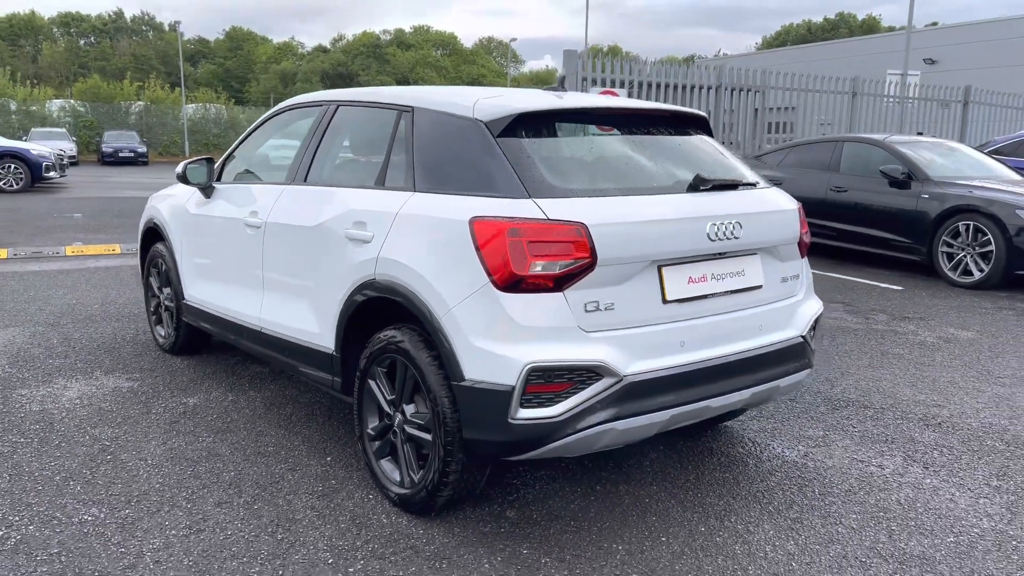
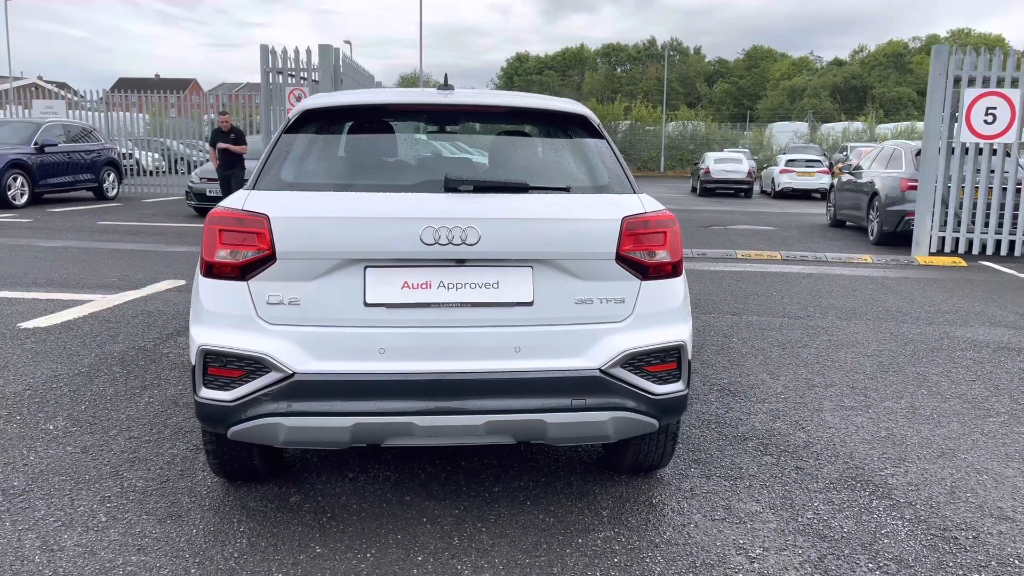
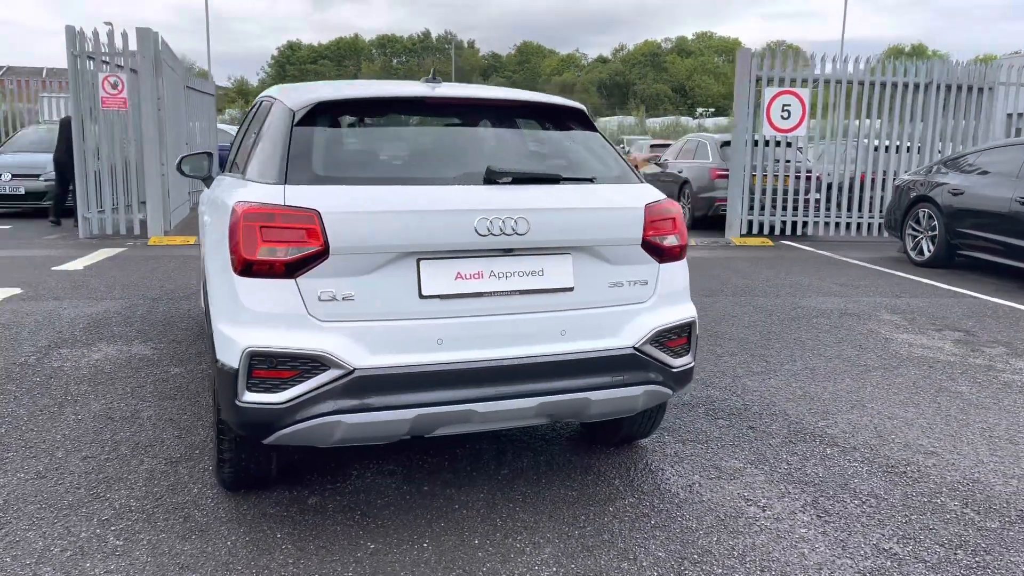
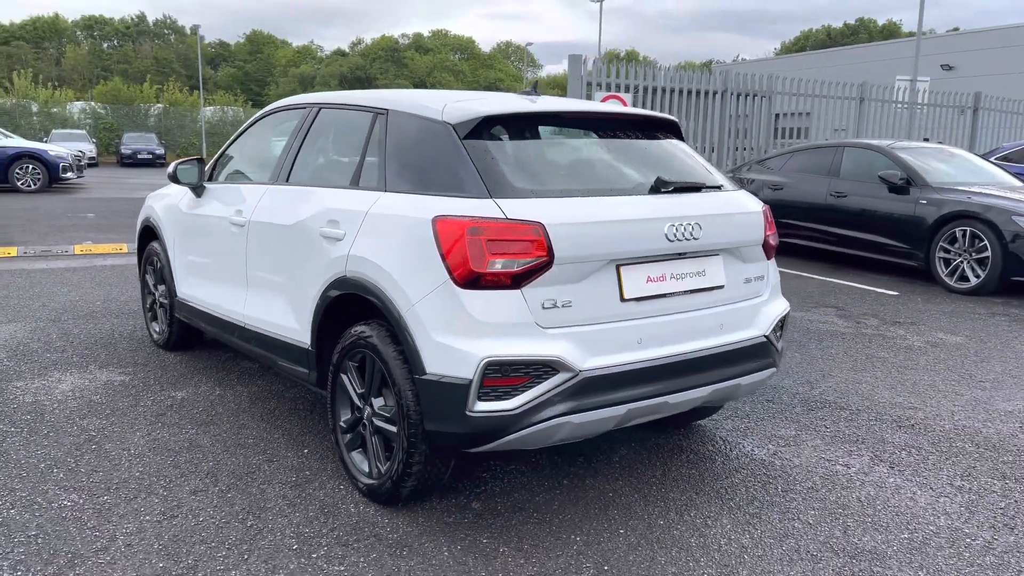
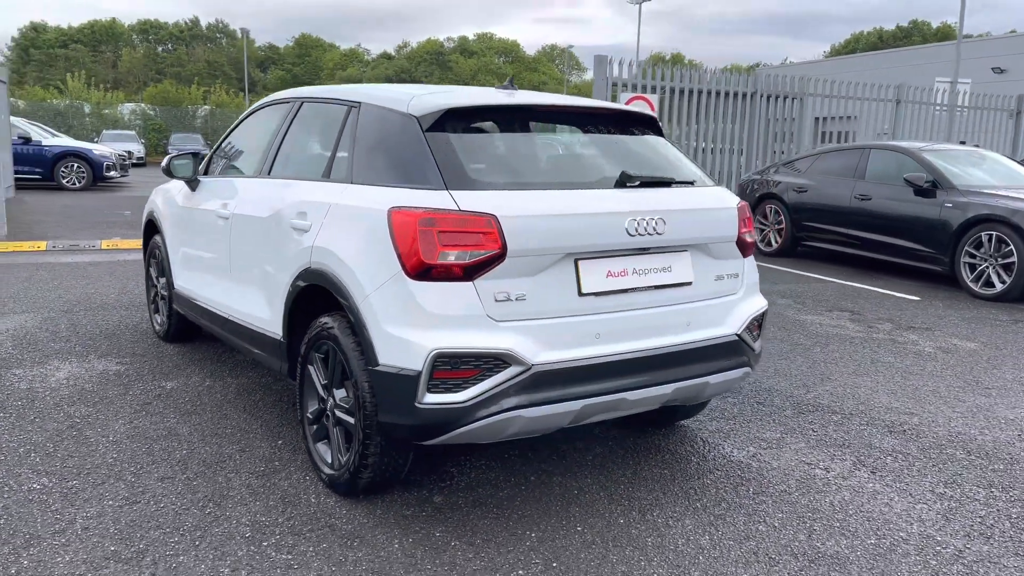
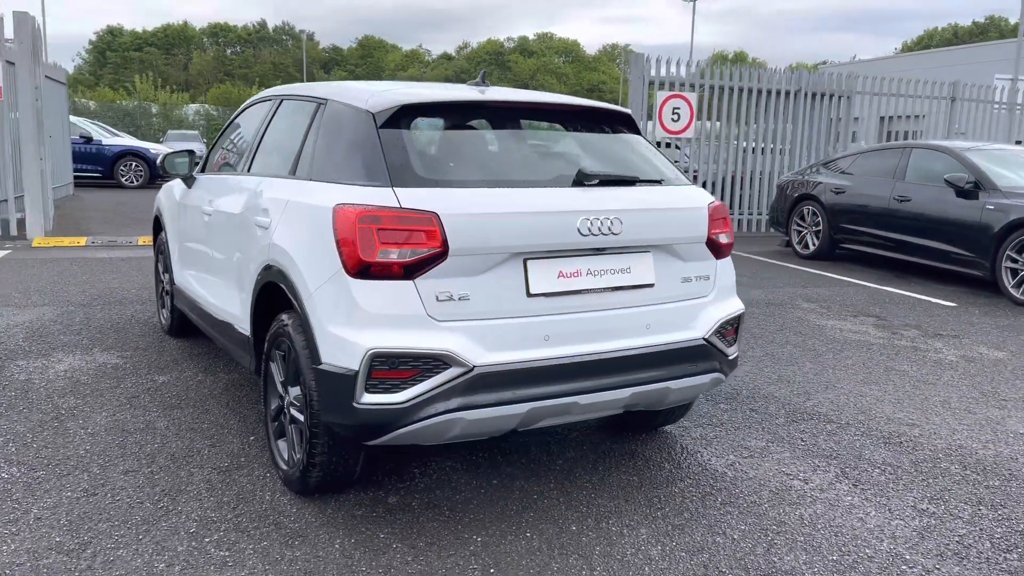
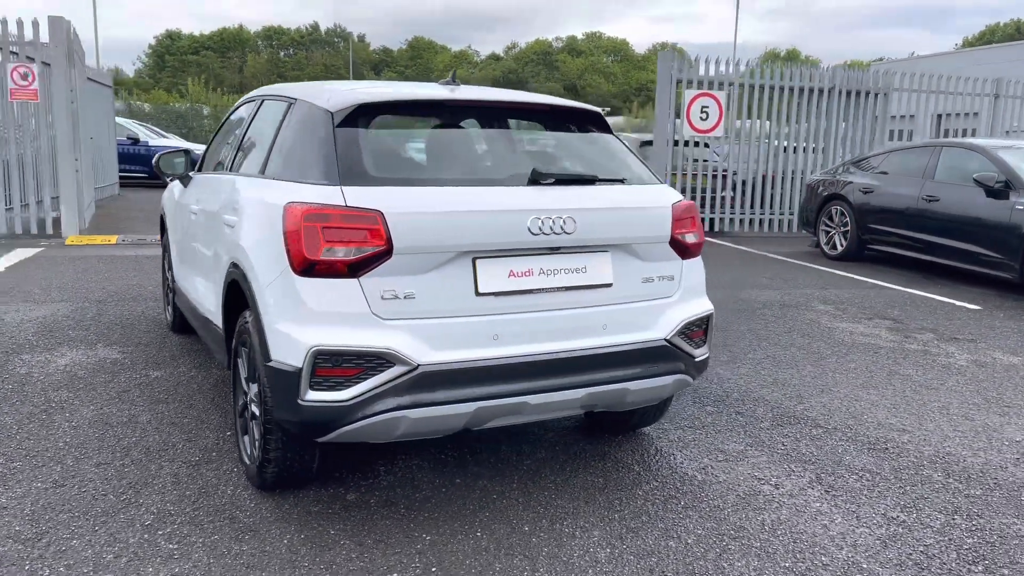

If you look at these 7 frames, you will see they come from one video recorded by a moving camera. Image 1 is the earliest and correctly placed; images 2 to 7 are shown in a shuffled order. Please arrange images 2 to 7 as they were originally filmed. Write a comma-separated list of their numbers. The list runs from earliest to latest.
4, 5, 6, 7, 3, 2
